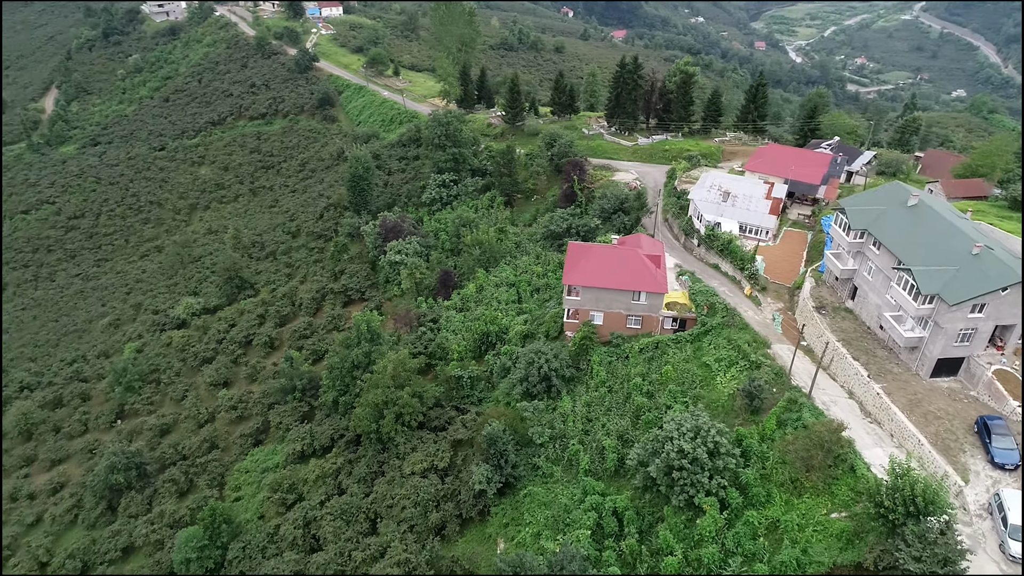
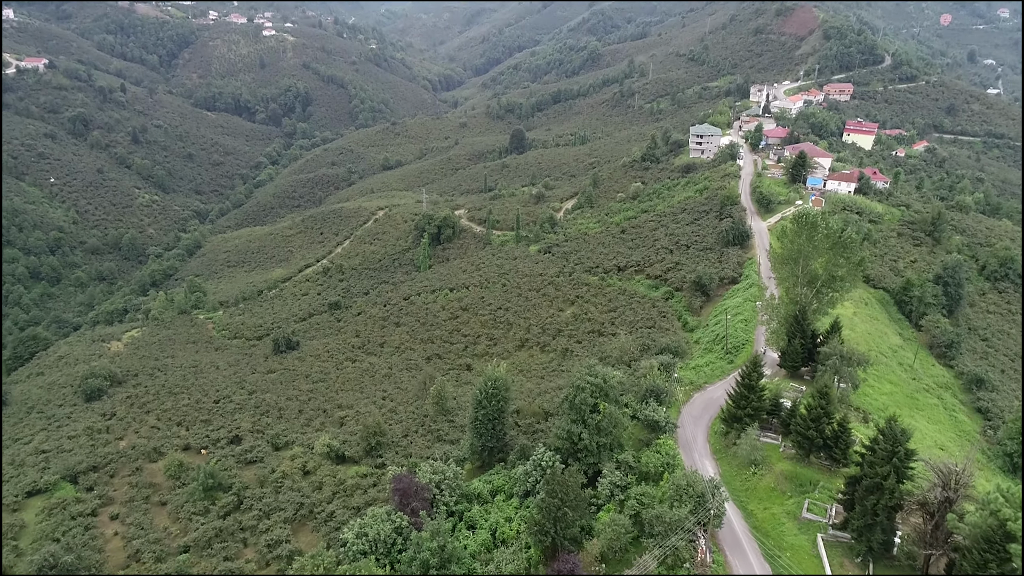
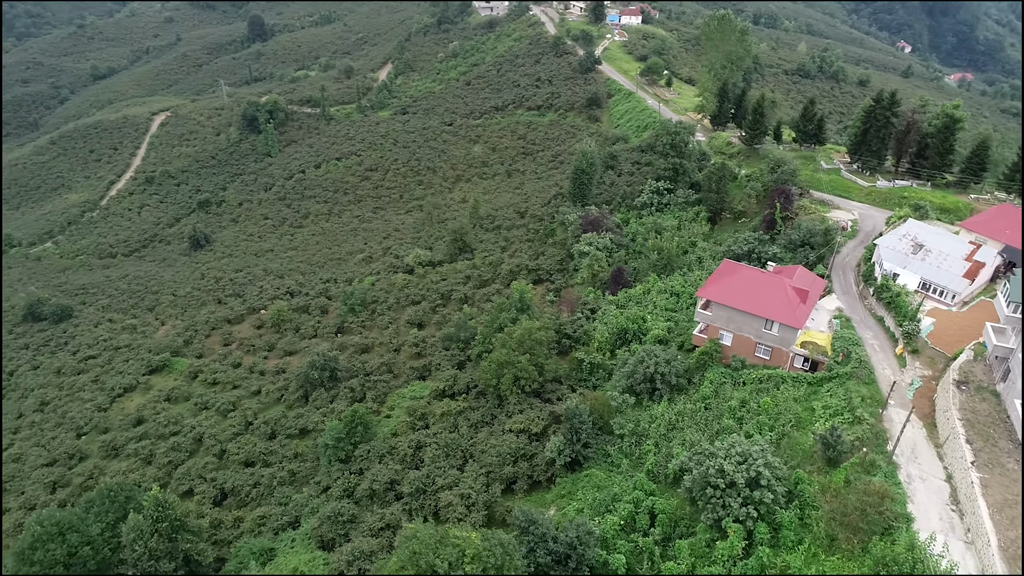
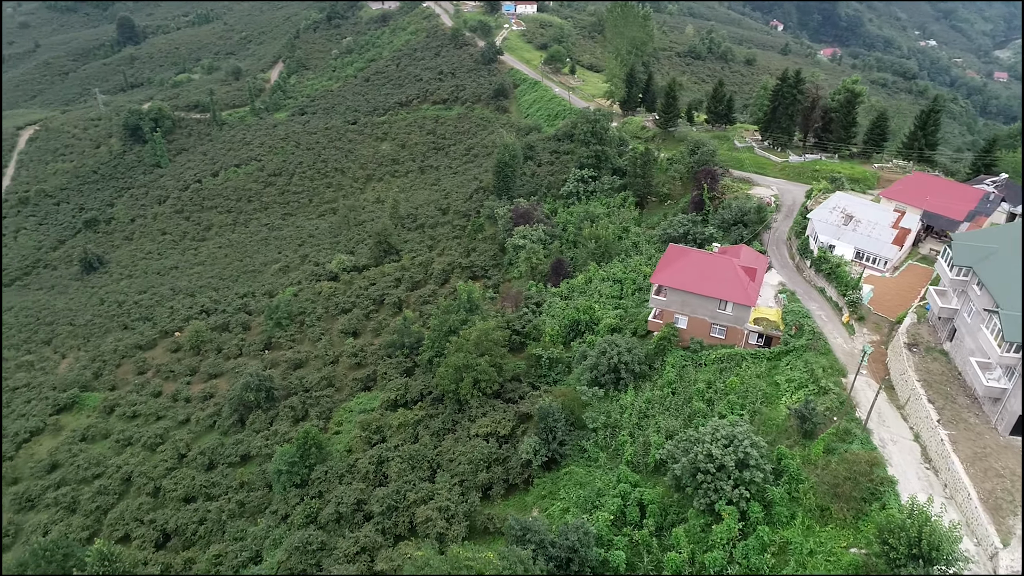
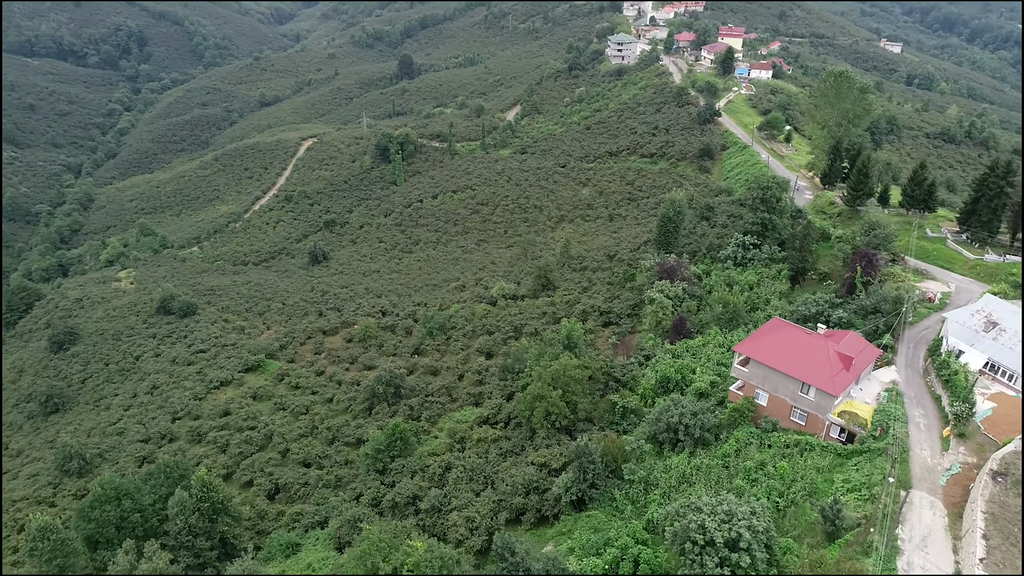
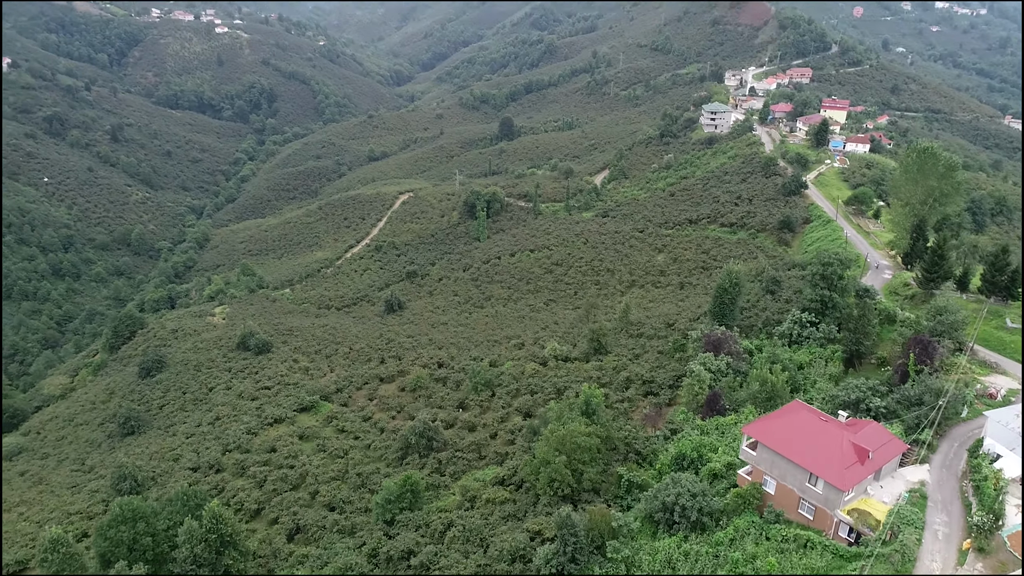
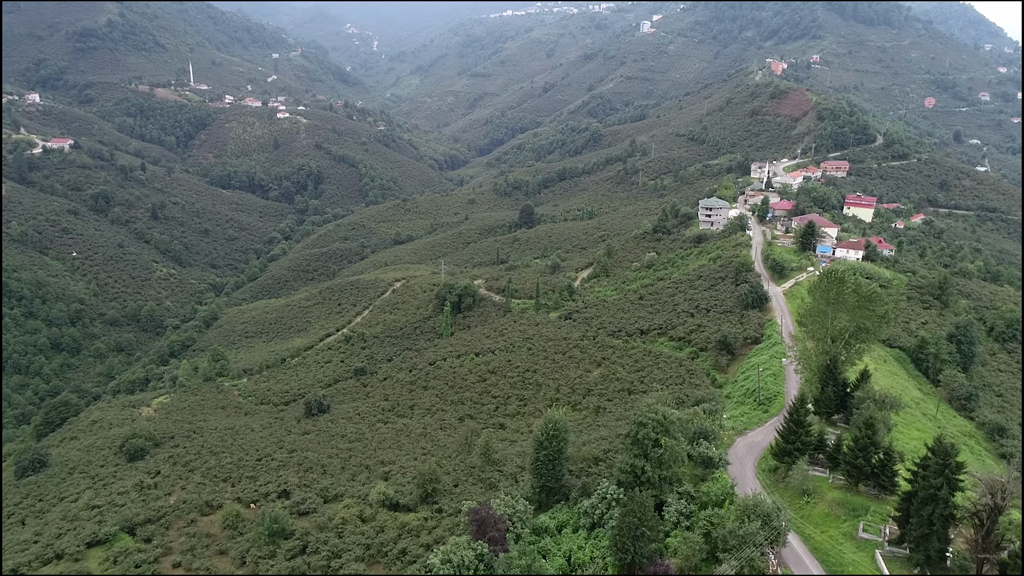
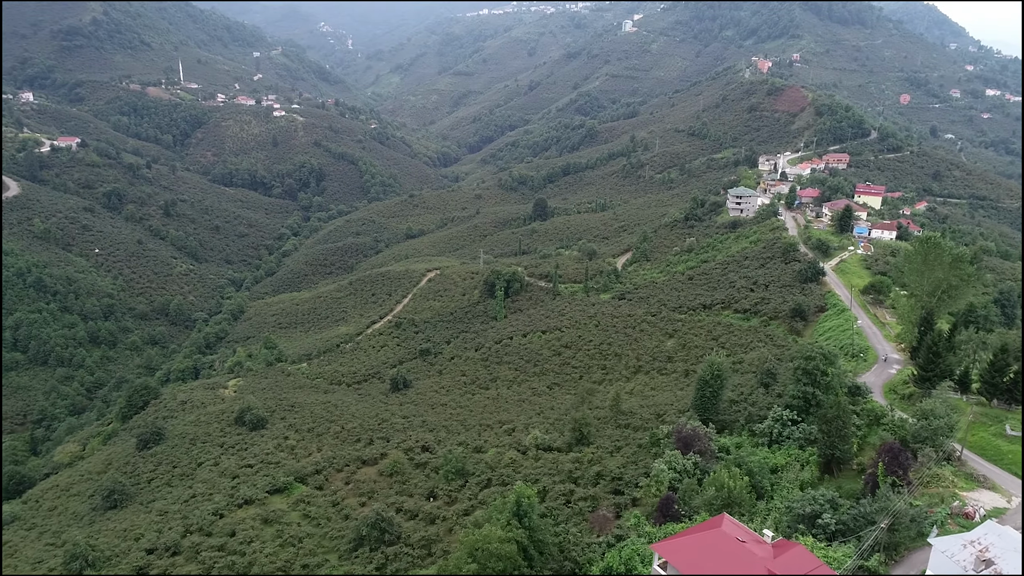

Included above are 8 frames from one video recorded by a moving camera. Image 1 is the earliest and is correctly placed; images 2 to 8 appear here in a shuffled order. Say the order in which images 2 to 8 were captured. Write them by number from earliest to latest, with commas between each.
4, 3, 5, 6, 8, 7, 2
